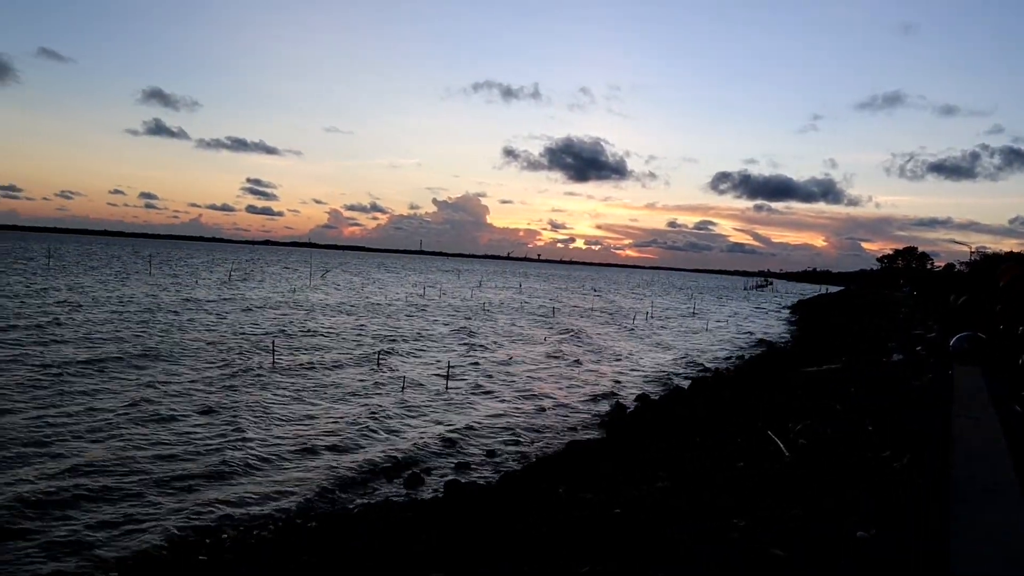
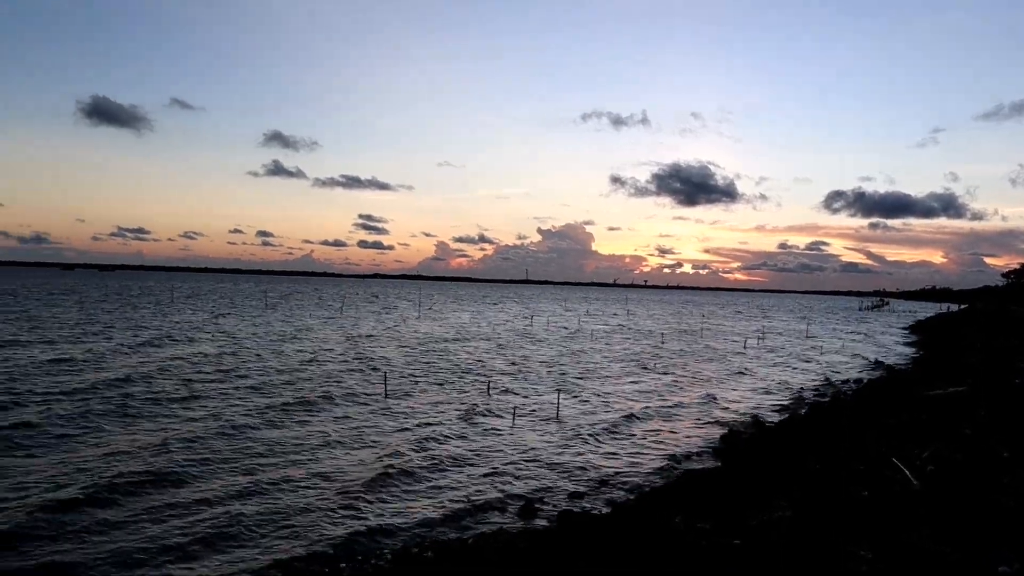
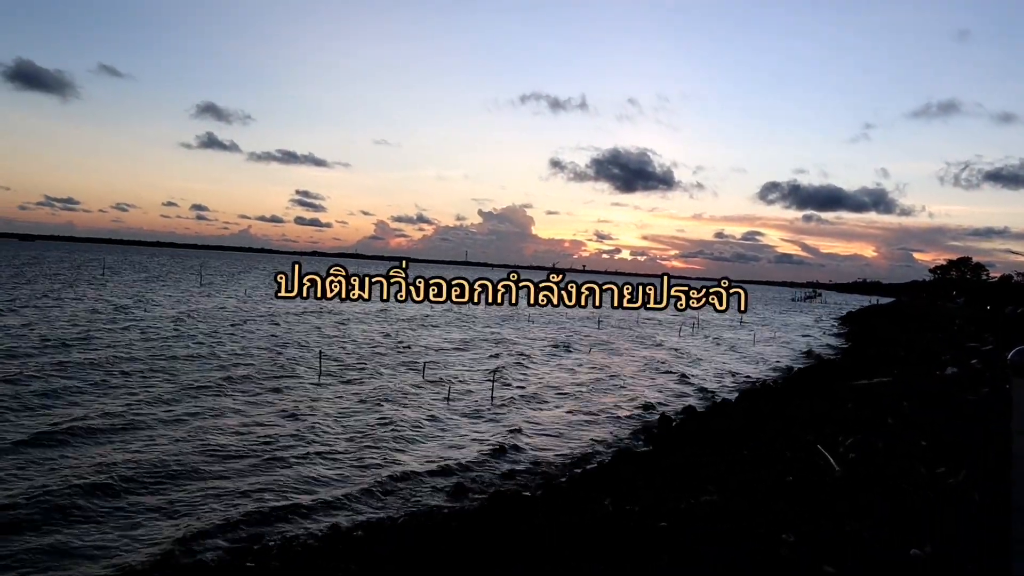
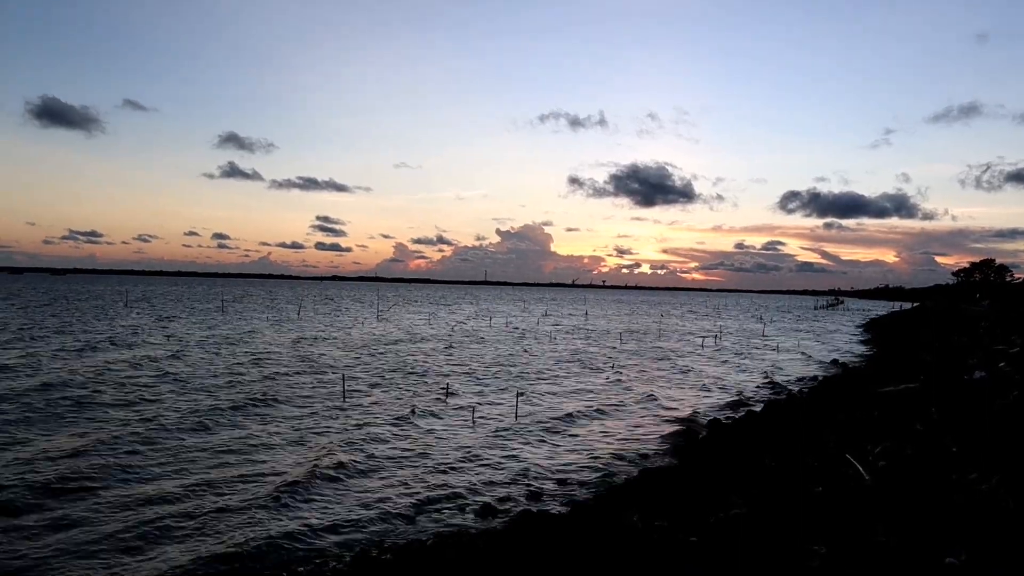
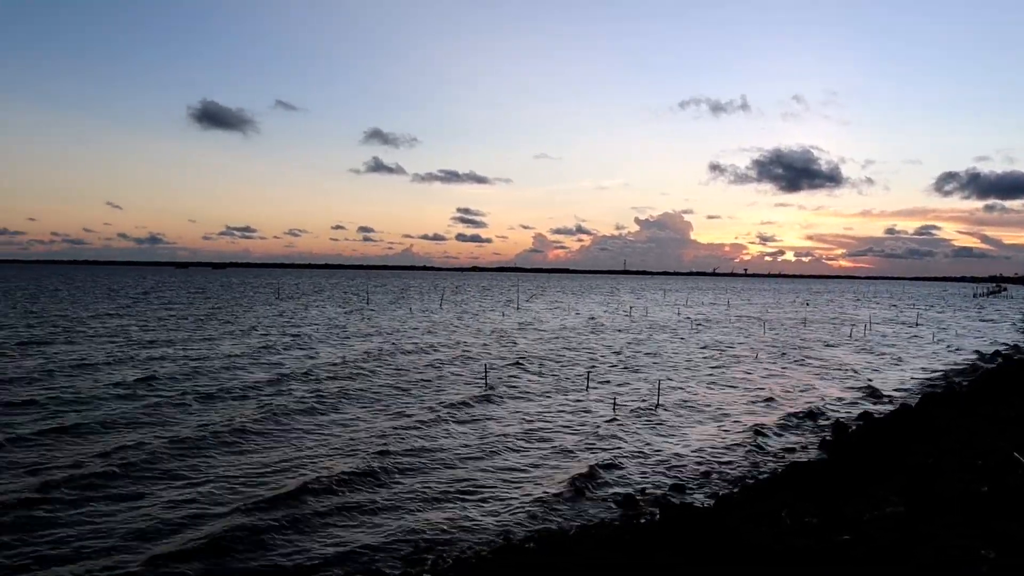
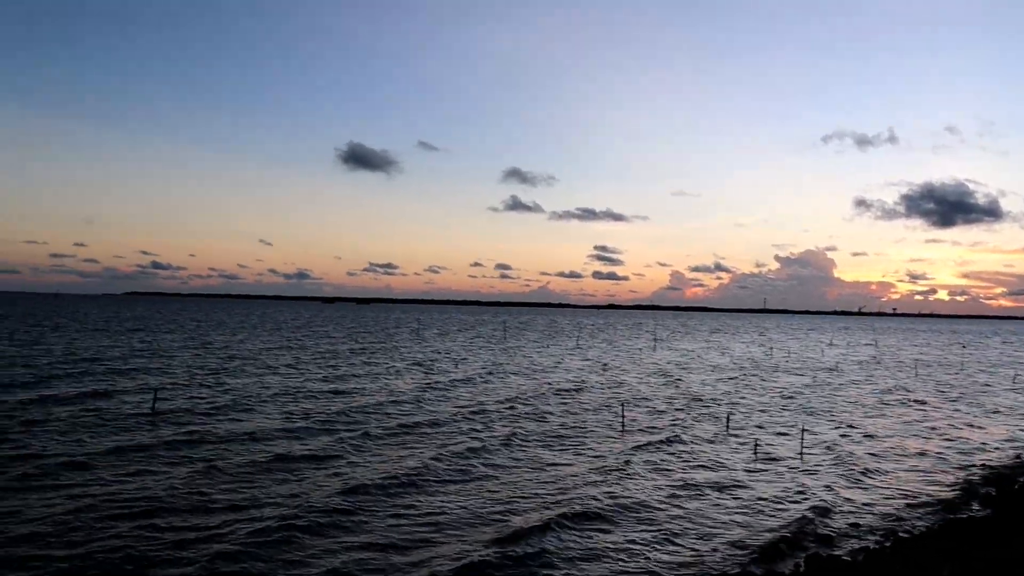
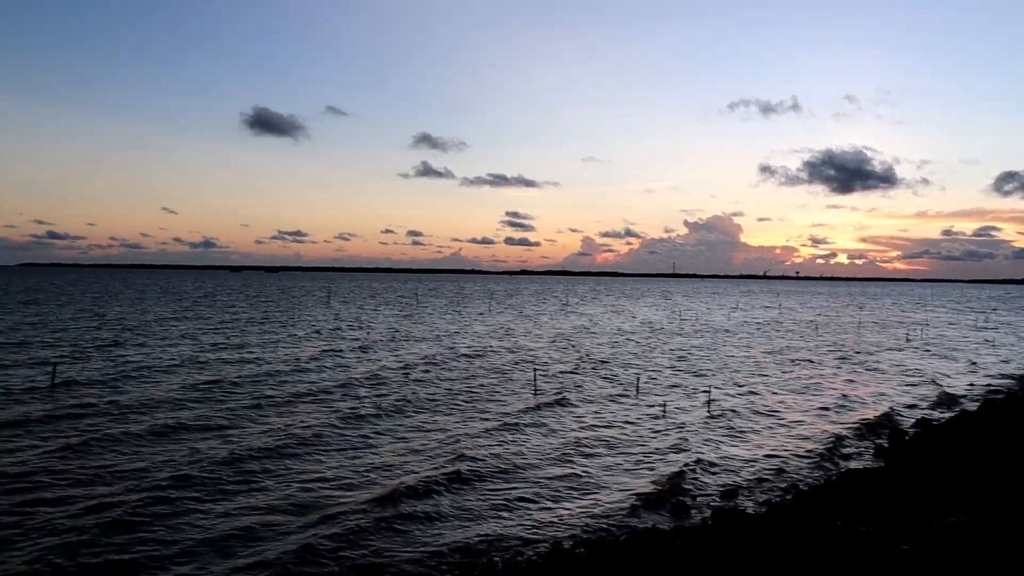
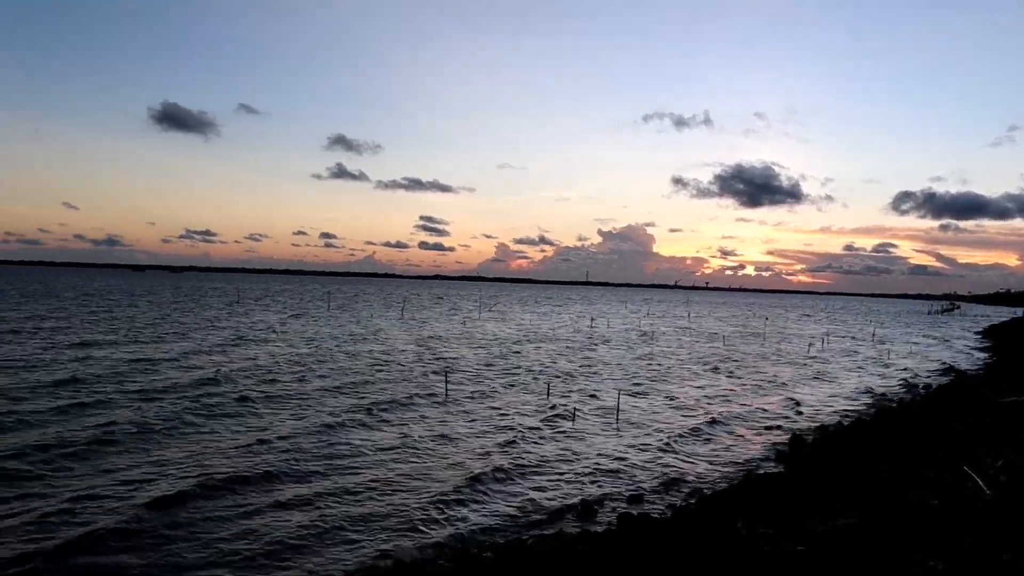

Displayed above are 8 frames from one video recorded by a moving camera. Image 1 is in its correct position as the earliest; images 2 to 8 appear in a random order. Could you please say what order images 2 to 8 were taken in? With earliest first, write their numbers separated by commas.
3, 4, 2, 8, 5, 7, 6
